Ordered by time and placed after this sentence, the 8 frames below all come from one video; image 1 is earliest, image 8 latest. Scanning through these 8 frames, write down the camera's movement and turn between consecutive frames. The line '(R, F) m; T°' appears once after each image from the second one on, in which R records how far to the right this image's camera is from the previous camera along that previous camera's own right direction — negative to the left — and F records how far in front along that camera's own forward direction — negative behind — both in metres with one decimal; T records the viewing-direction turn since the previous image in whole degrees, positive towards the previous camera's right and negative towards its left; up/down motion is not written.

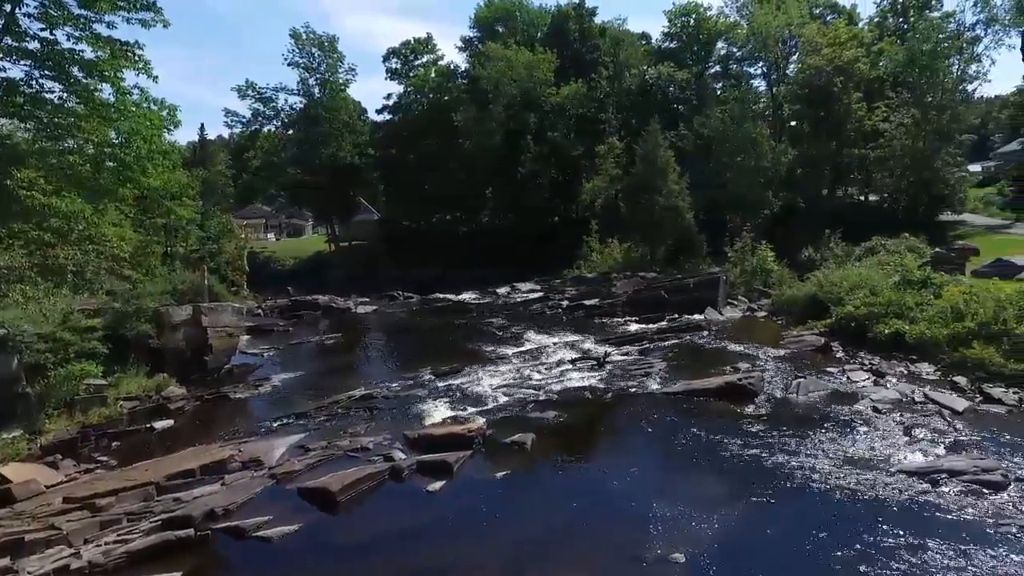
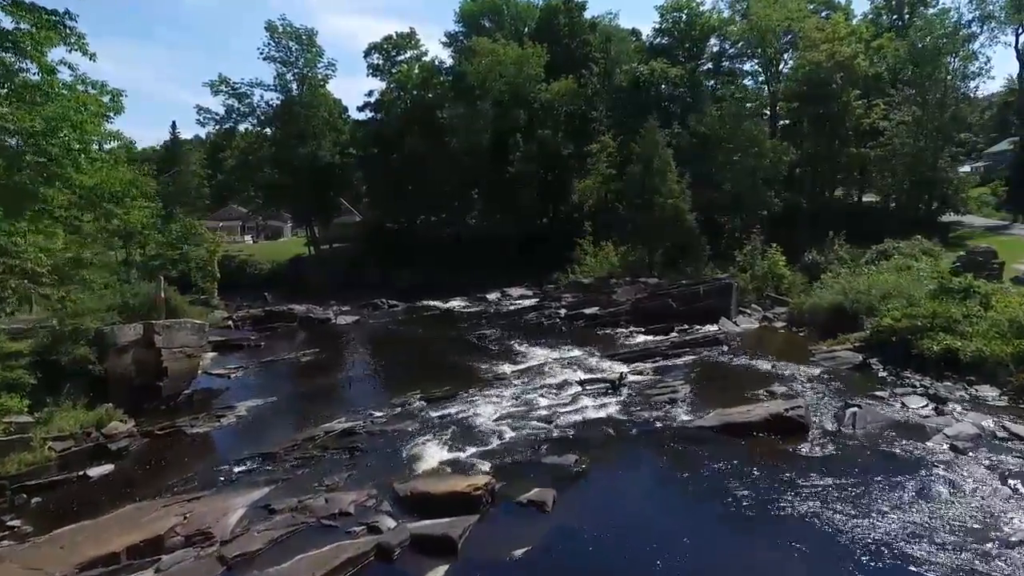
(-0.6, +2.8) m; +2°
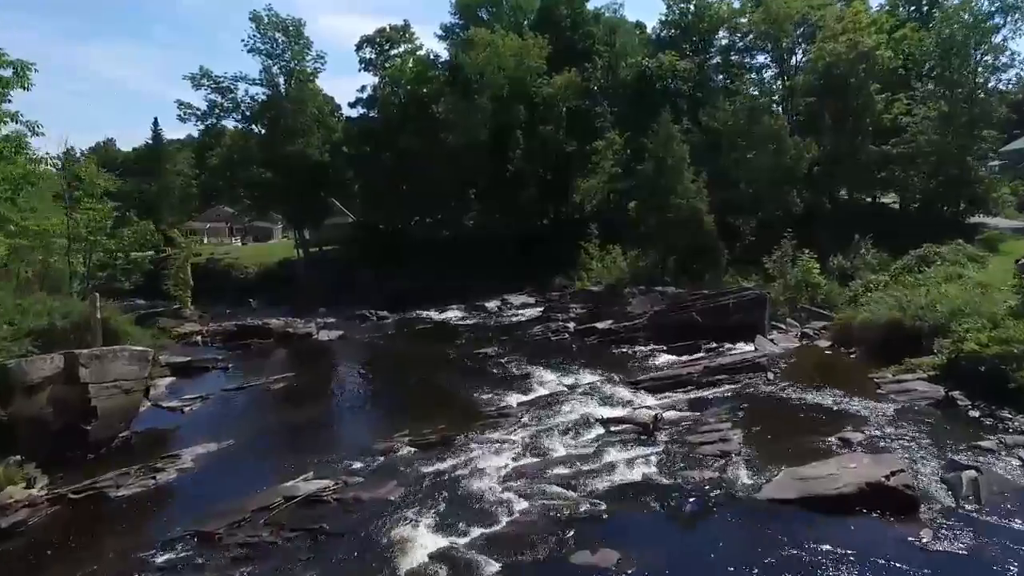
(-0.3, +3.8) m; 0°
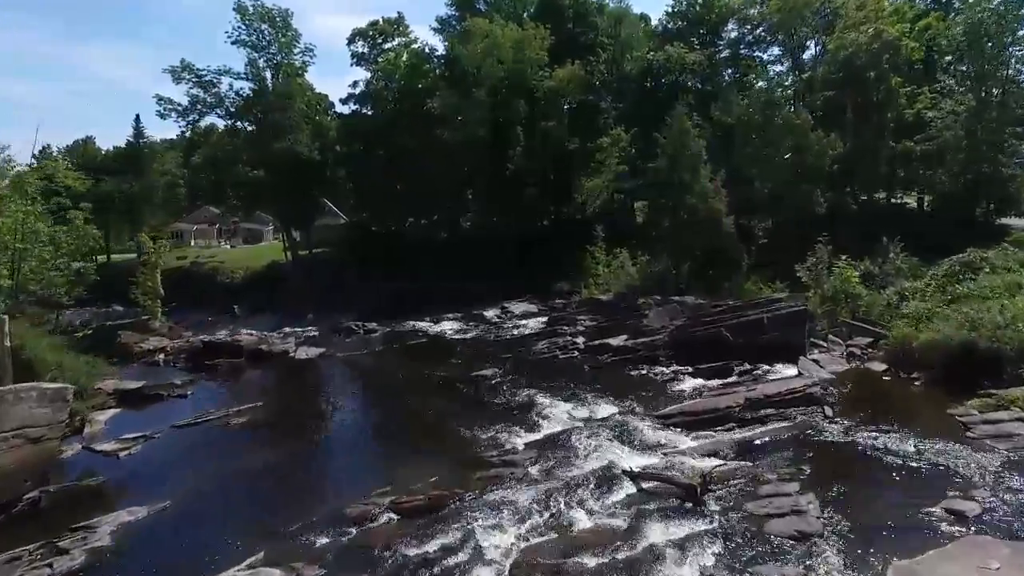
(-0.2, +3.5) m; 0°
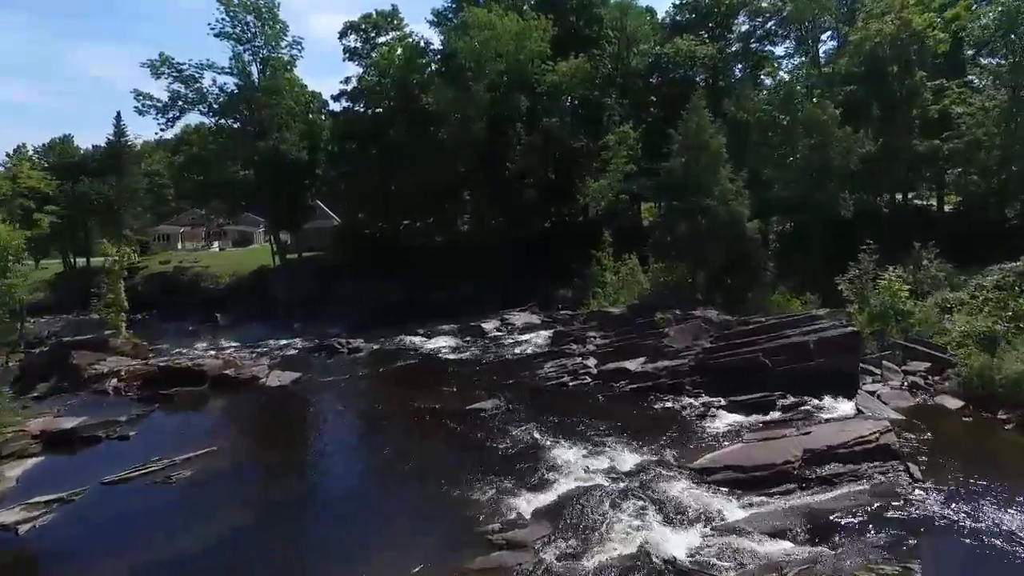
(-0.2, +3.5) m; 0°
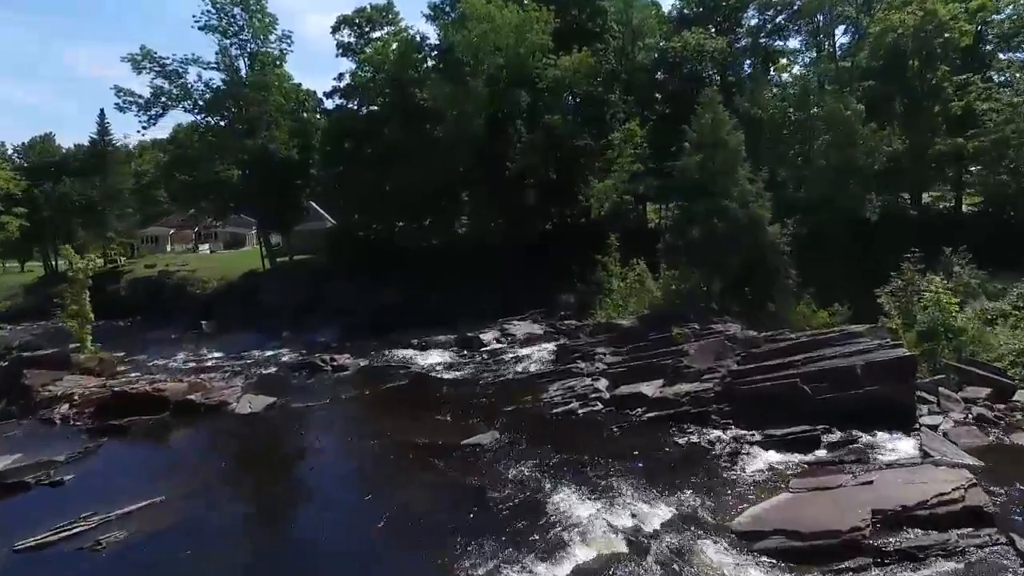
(-0.1, +2.8) m; 0°
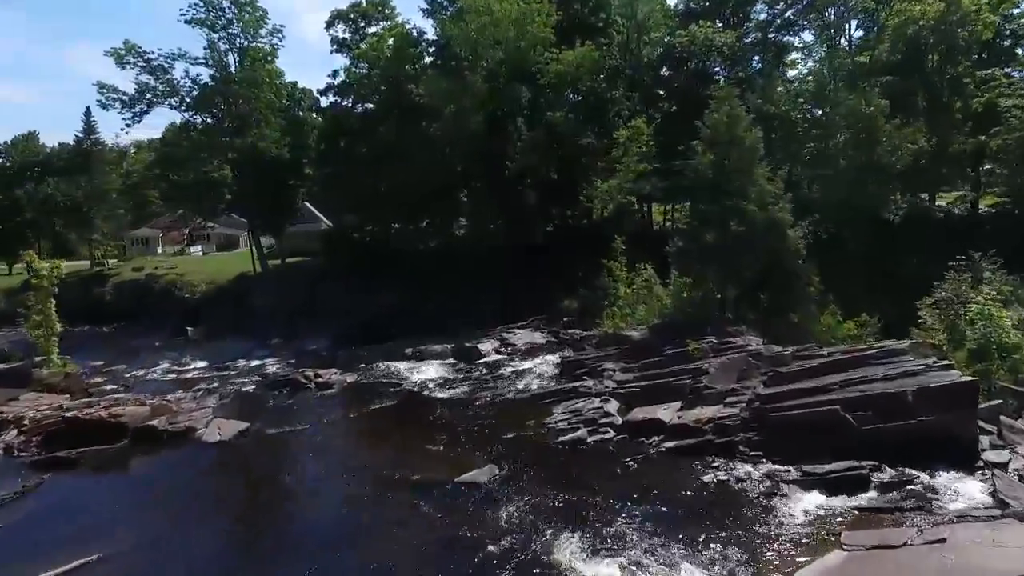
(0.0, +2.3) m; 0°
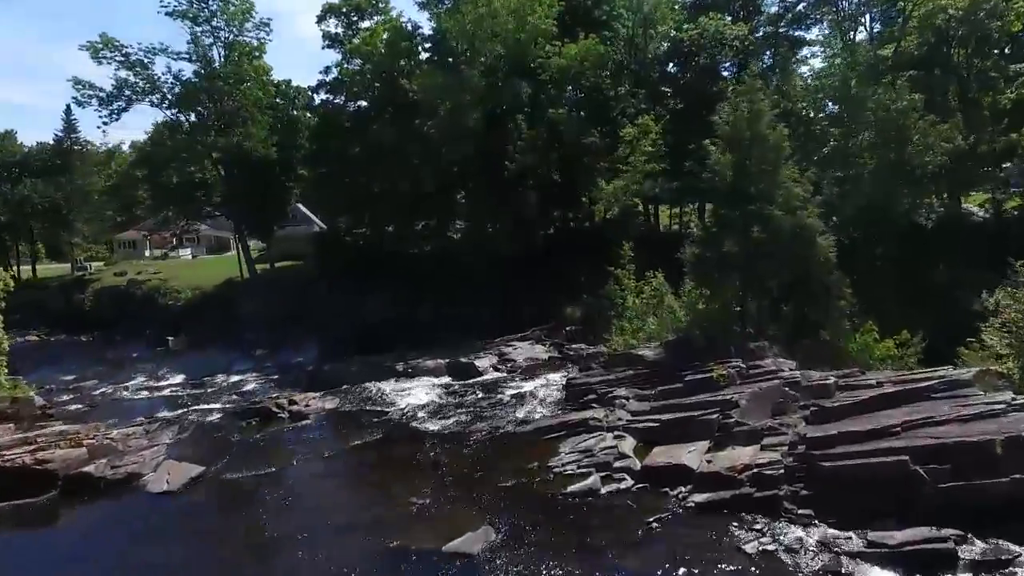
(0.0, +2.9) m; 0°
